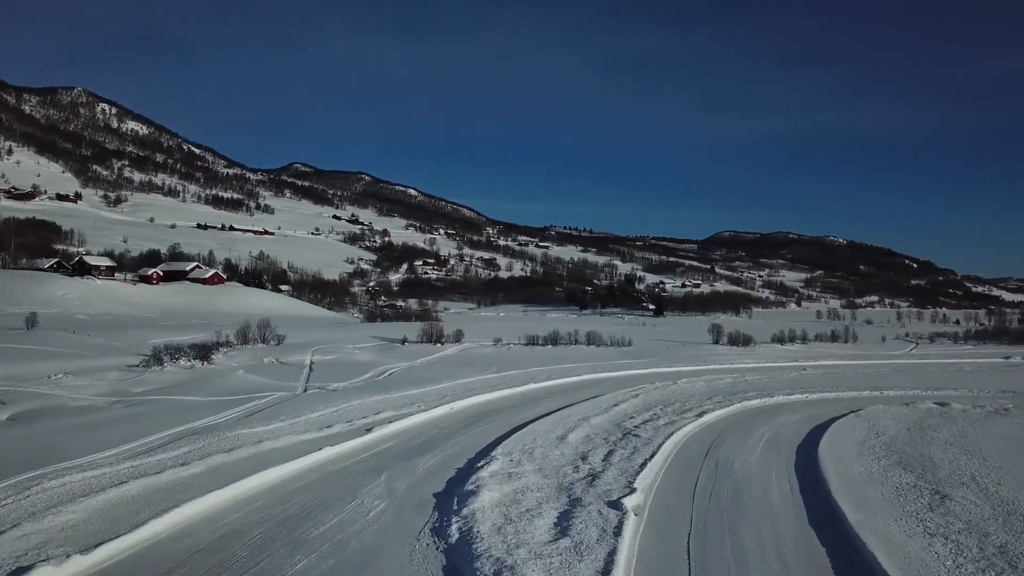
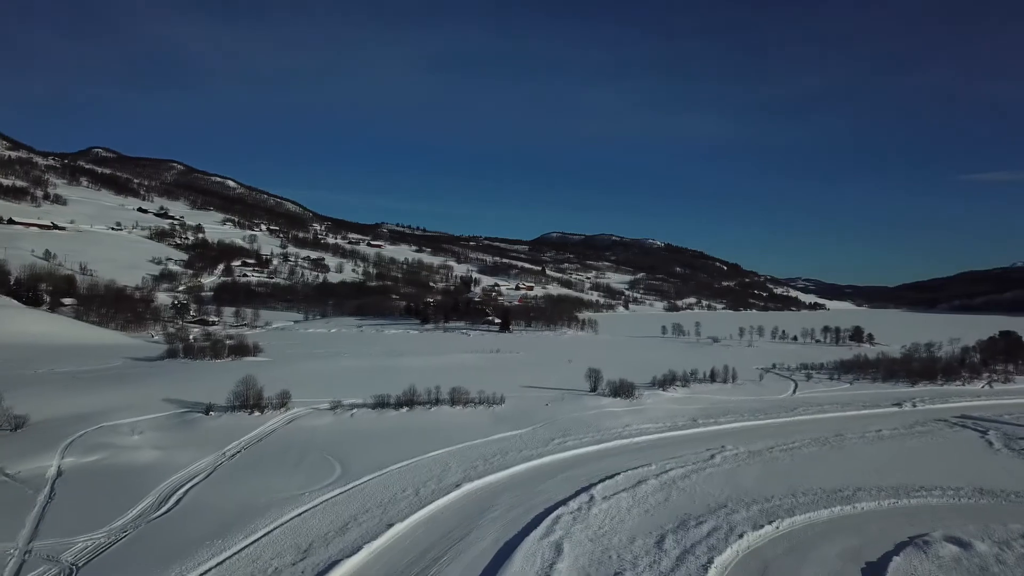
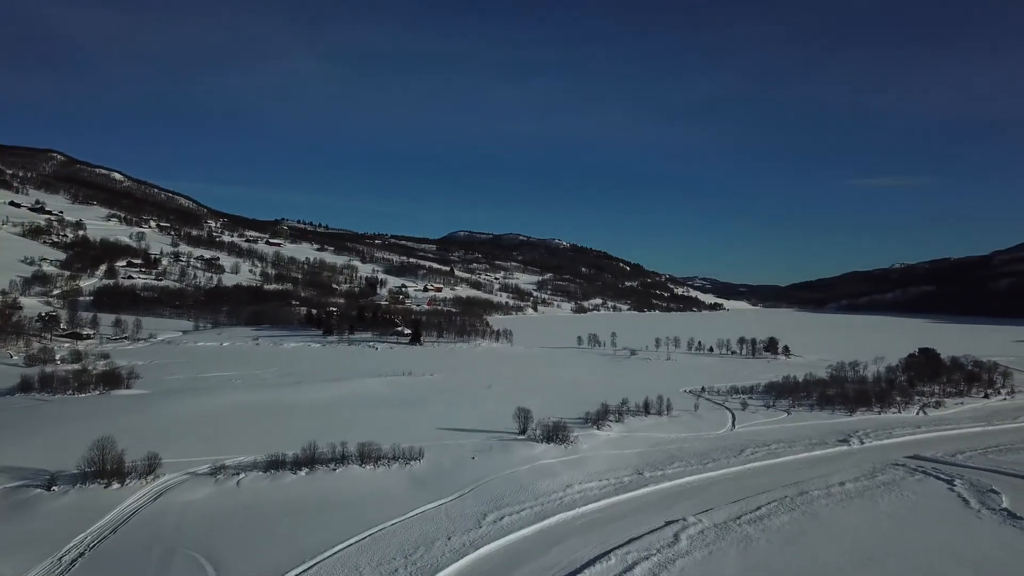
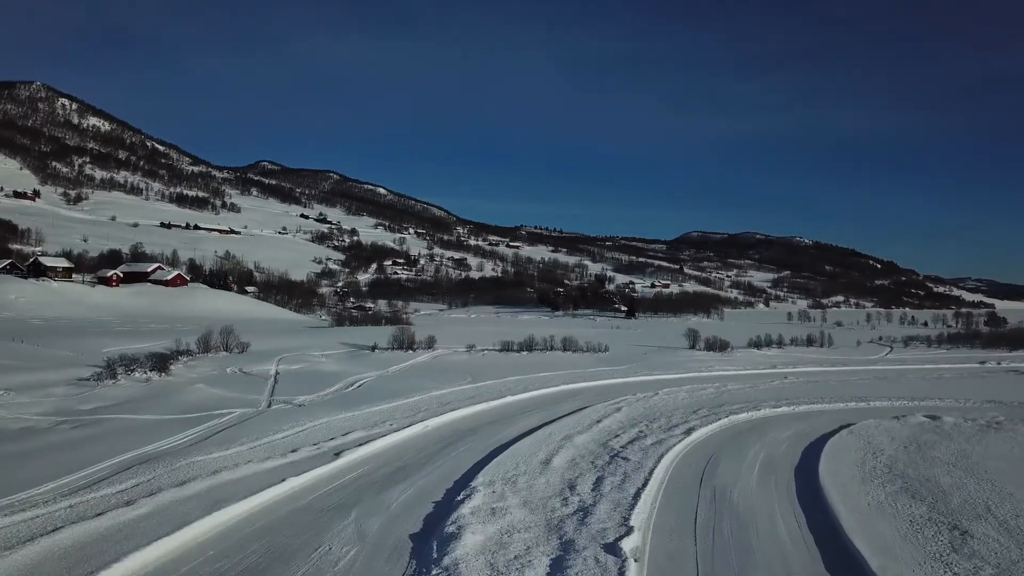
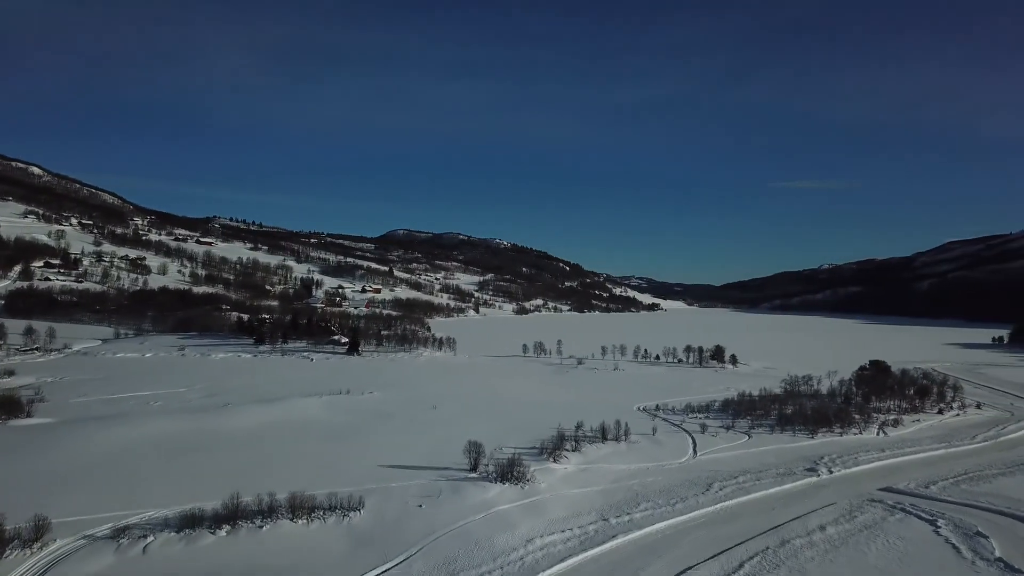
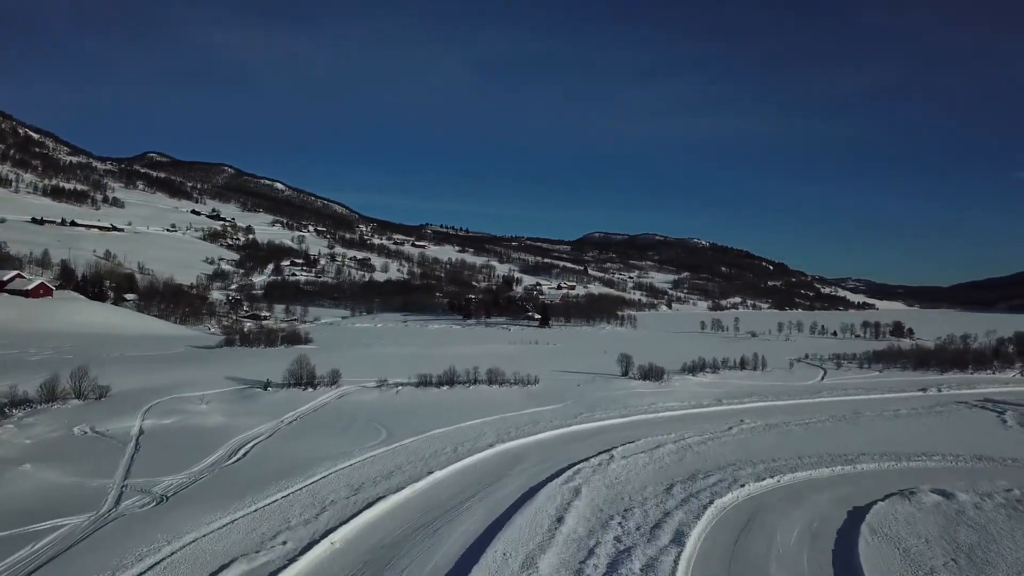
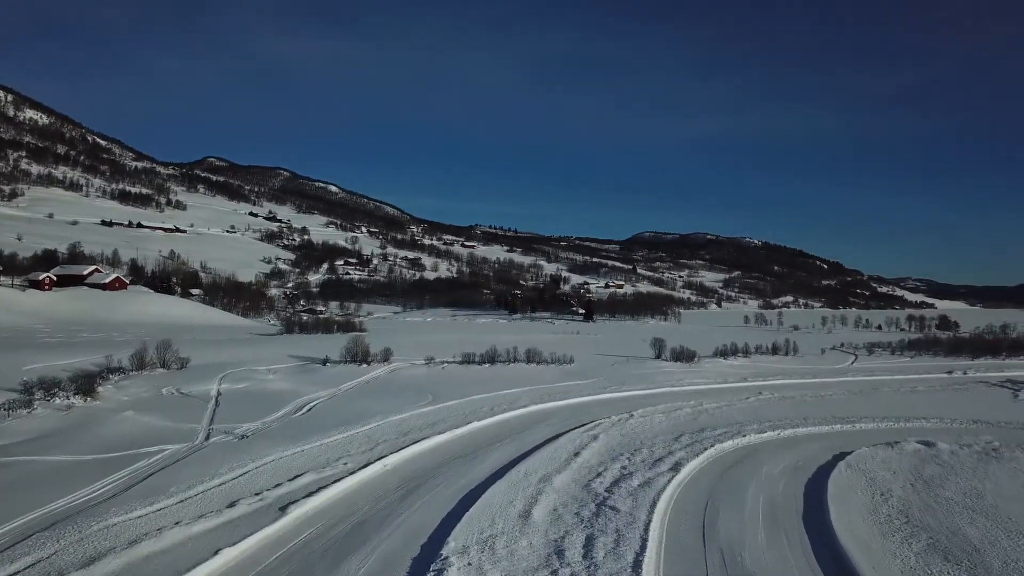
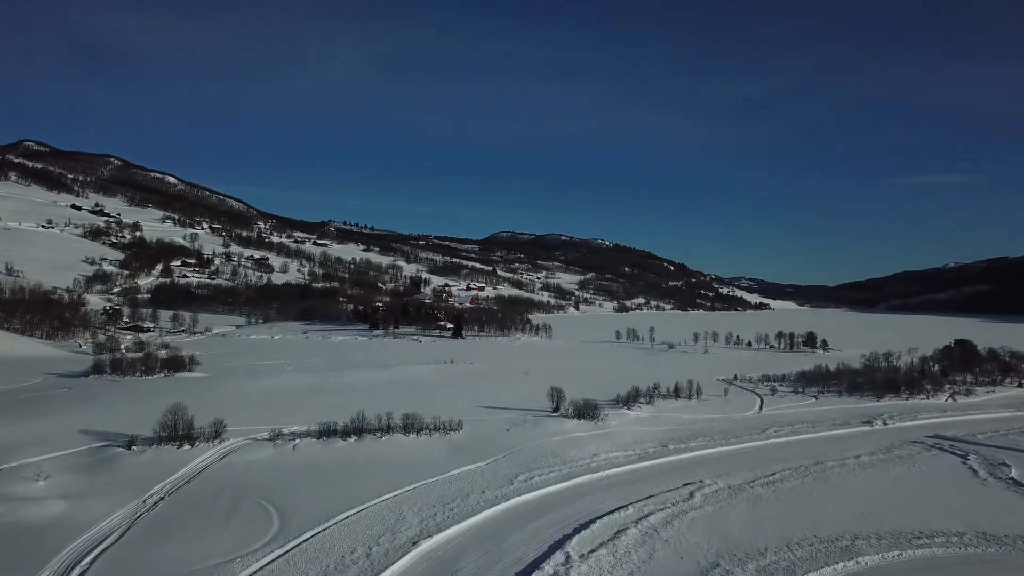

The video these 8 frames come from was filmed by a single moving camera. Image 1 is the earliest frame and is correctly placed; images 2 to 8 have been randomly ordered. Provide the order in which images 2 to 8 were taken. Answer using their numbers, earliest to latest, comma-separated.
4, 7, 6, 2, 8, 3, 5
